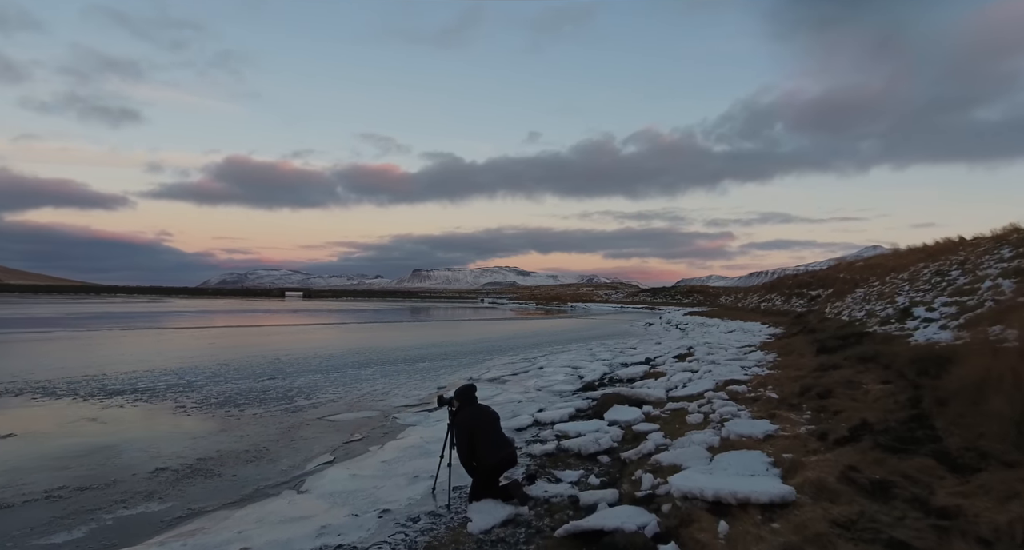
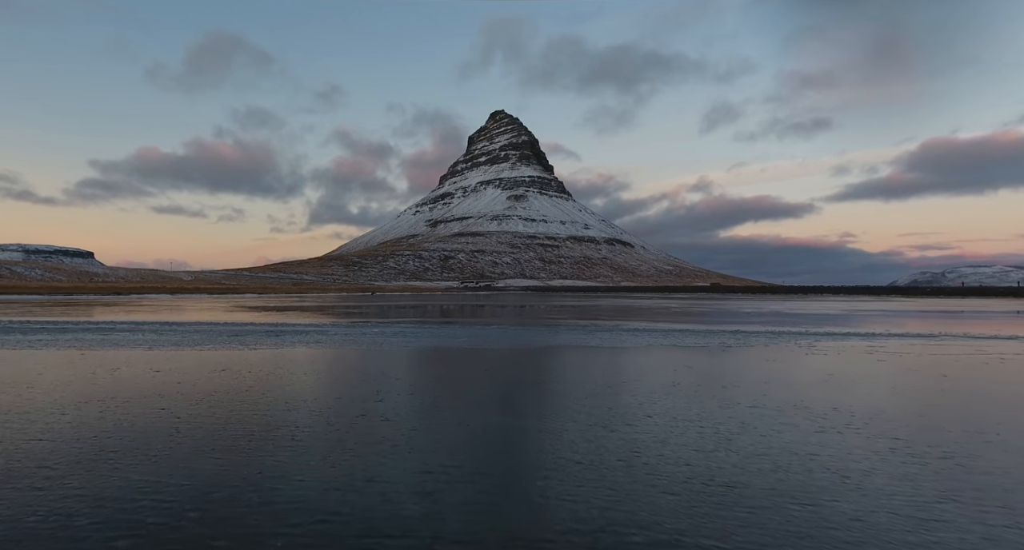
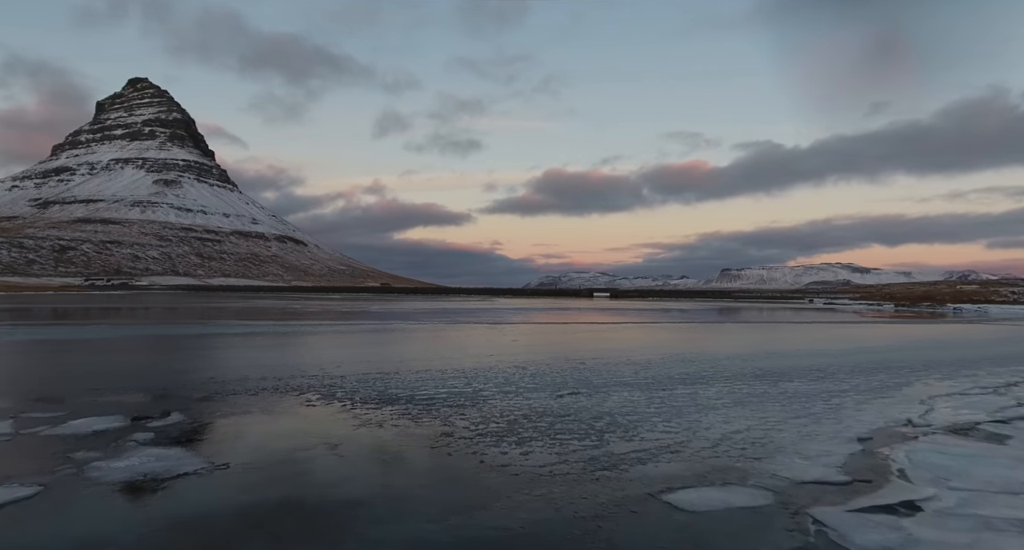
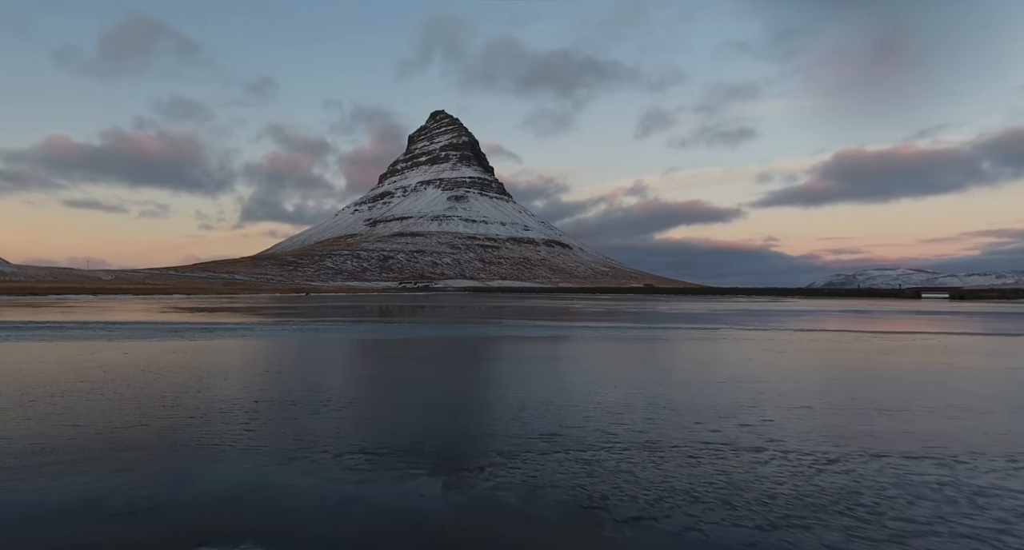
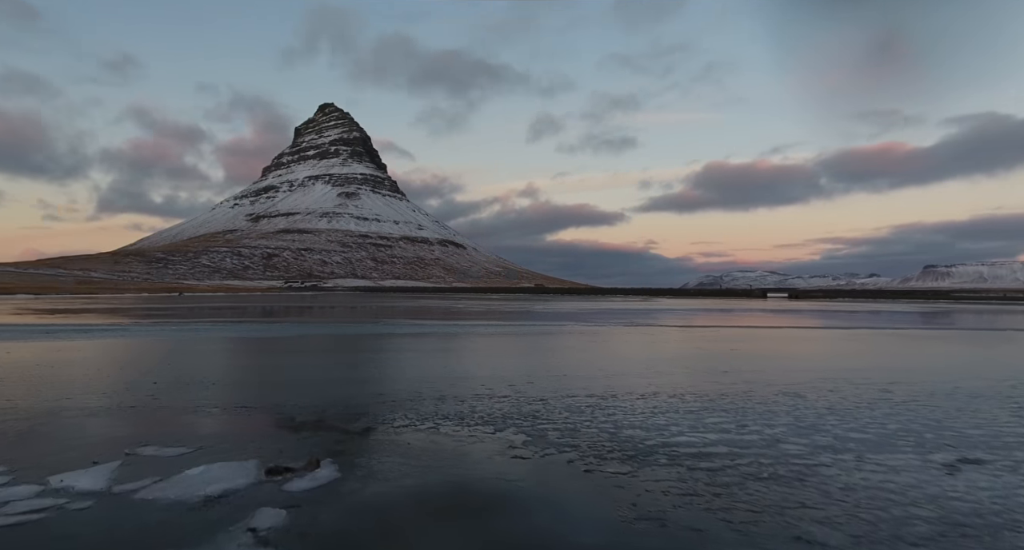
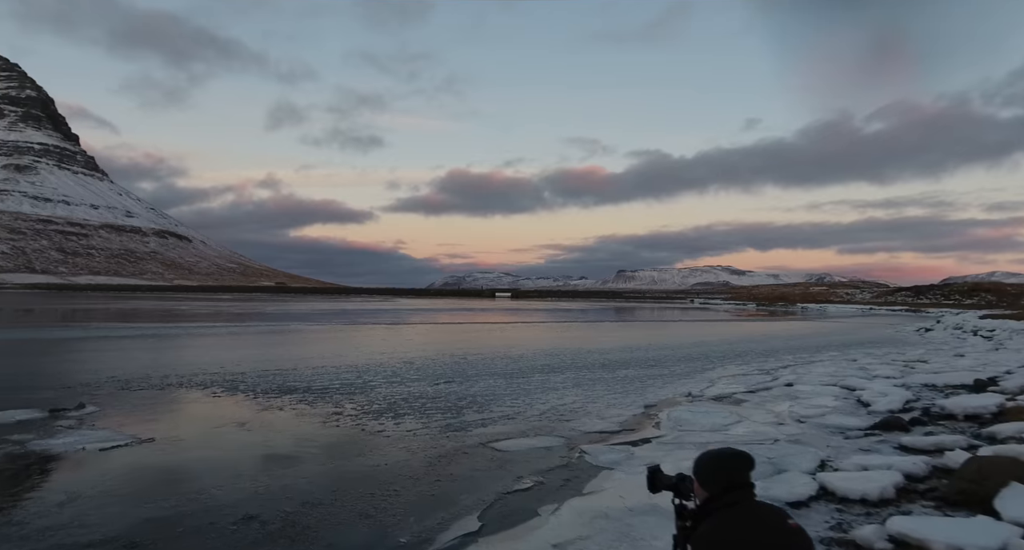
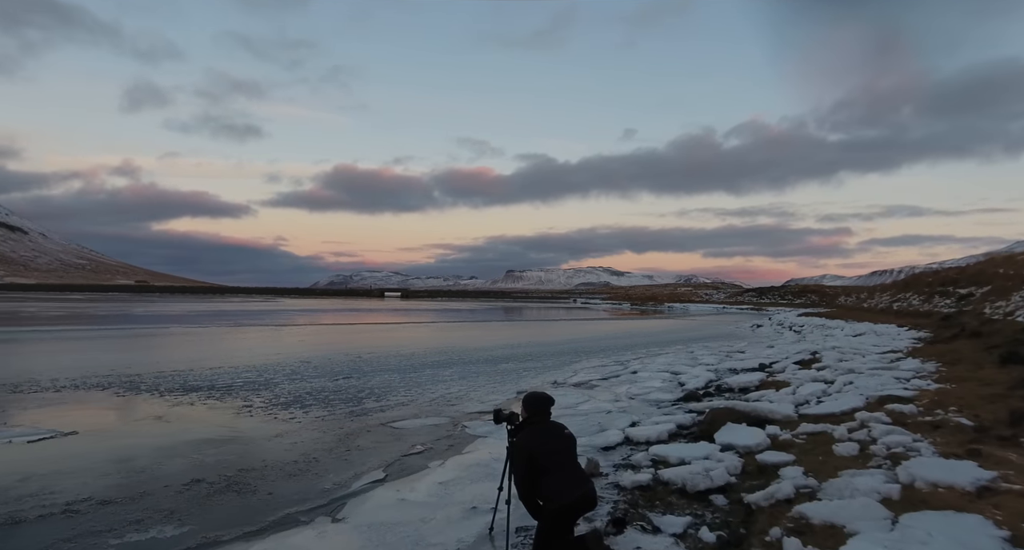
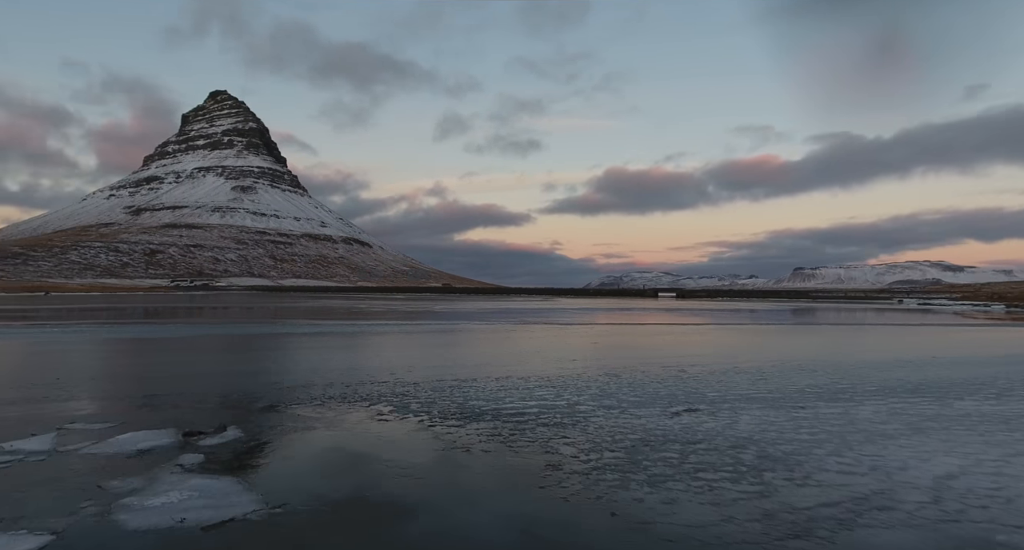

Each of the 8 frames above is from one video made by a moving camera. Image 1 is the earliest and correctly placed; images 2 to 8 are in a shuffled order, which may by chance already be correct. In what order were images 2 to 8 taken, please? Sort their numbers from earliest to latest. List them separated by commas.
7, 6, 3, 8, 5, 4, 2
